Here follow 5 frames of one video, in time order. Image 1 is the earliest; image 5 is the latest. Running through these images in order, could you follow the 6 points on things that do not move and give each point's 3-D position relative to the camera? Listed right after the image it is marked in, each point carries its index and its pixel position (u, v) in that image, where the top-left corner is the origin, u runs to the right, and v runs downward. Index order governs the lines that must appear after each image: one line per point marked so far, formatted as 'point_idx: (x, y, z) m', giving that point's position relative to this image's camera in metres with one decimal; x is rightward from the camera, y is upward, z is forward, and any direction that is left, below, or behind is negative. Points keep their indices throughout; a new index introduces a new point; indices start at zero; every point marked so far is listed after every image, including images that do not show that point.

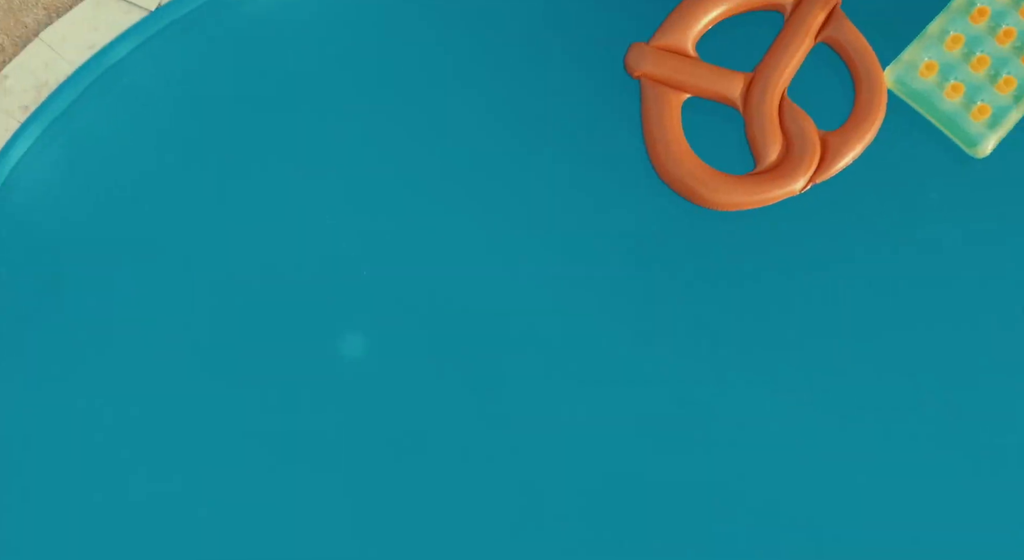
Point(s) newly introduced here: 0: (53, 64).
0: (-3.0, +1.4, +5.6) m
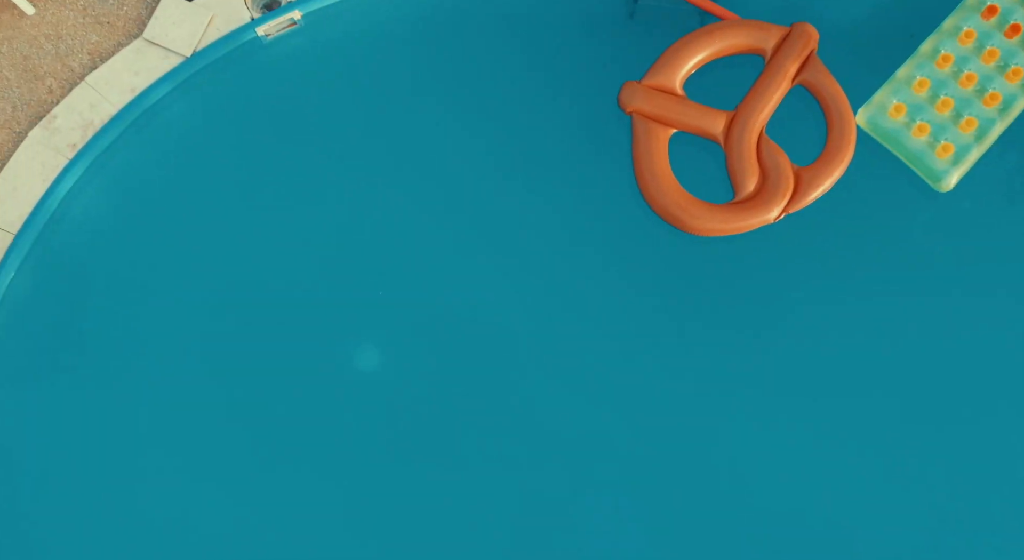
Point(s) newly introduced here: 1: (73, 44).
0: (-2.9, +1.2, +6.1) m
1: (-3.2, +1.7, +6.2) m
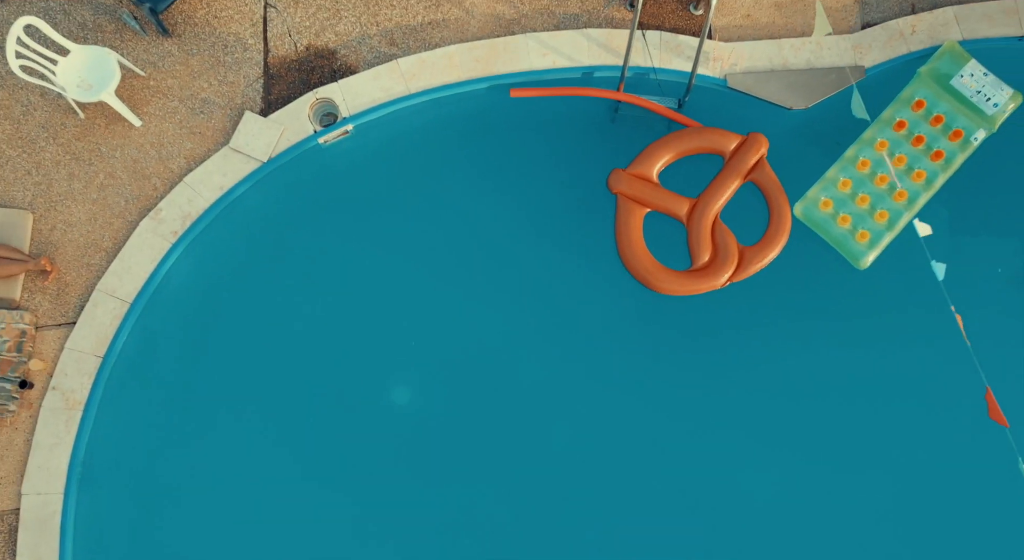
0: (-2.9, +0.7, +7.8) m
1: (-3.1, +1.2, +7.8) m
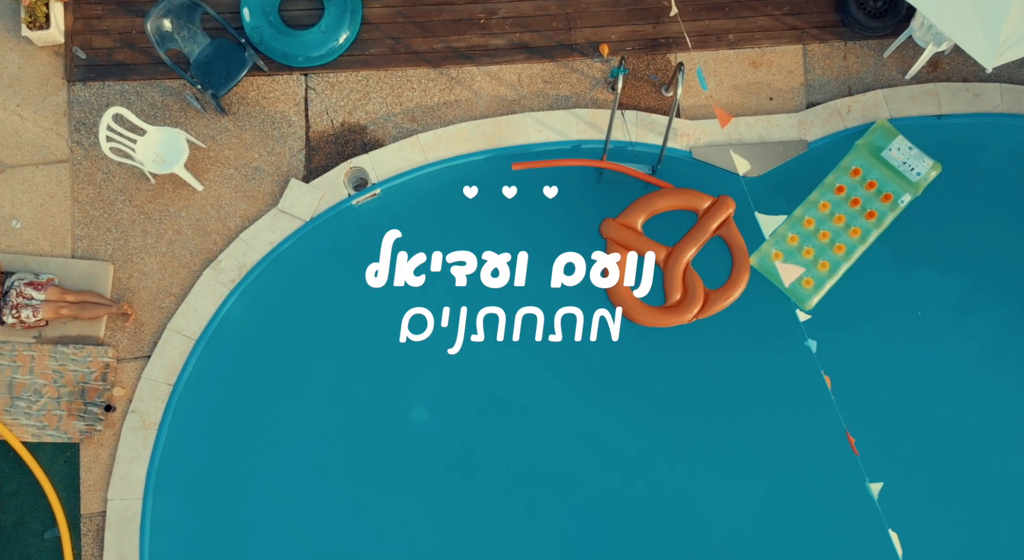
0: (-2.9, +0.3, +9.3) m
1: (-3.1, +0.8, +9.3) m
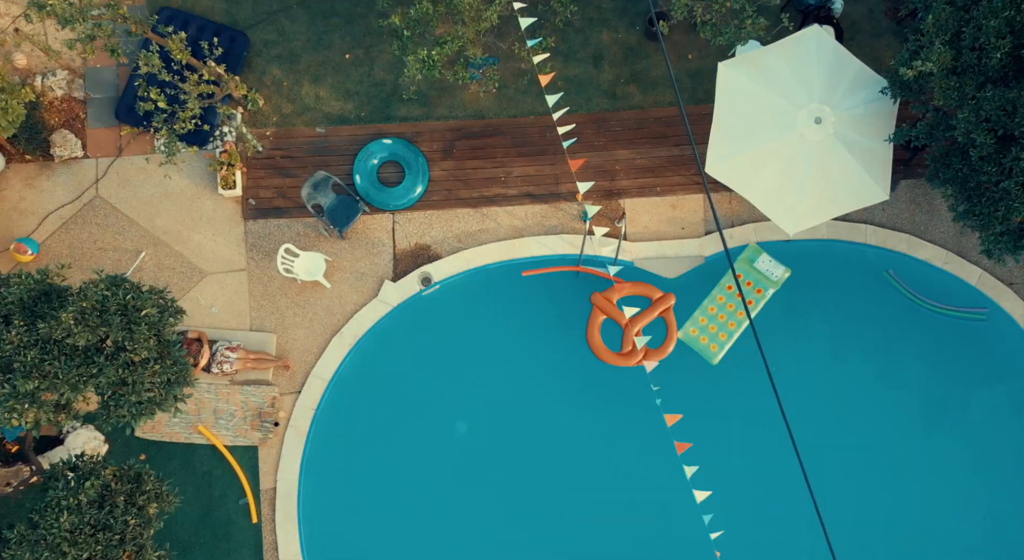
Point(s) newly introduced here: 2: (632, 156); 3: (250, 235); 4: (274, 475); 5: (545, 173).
0: (-2.7, -0.8, +14.9) m
1: (-2.9, -0.4, +15.0) m
2: (+2.1, +2.2, +15.1) m
3: (-4.6, +0.8, +15.1) m
4: (-4.1, -3.3, +14.6) m
5: (+0.6, +1.9, +15.2) m
